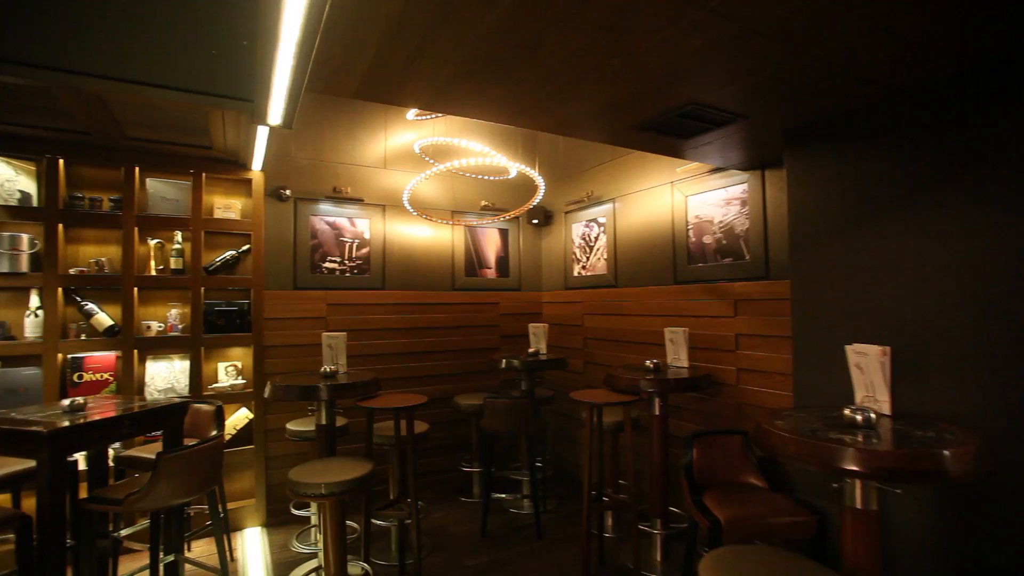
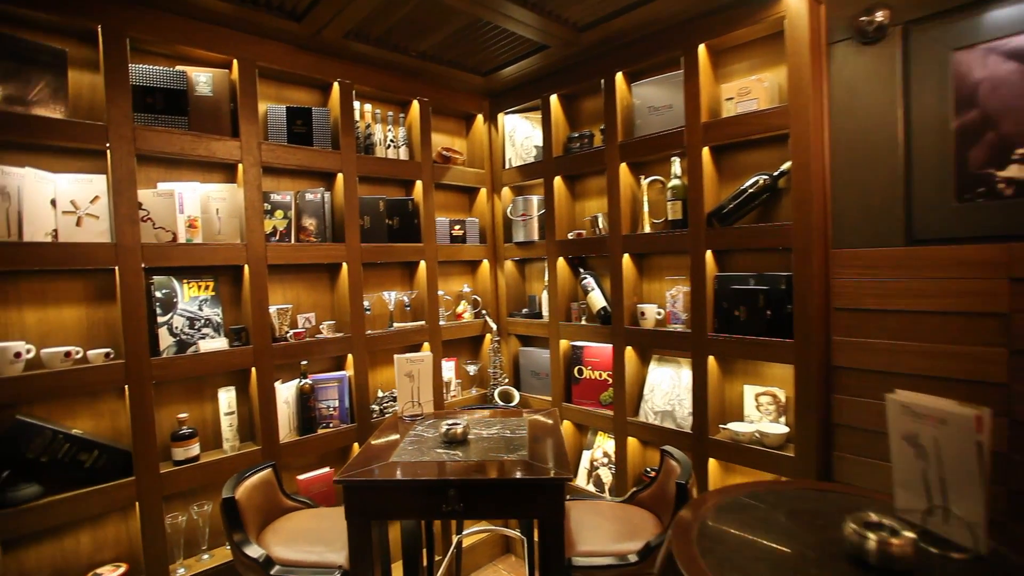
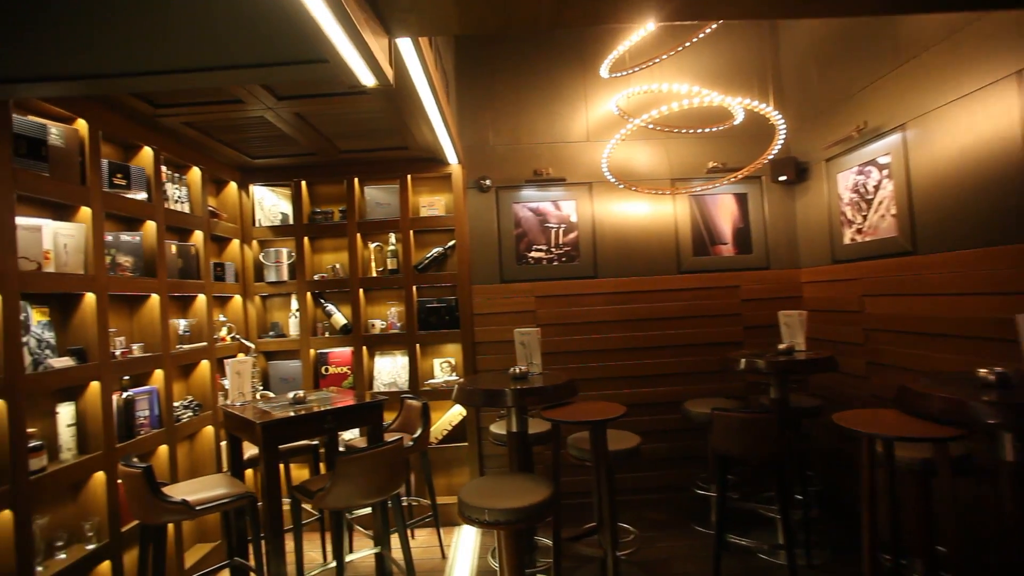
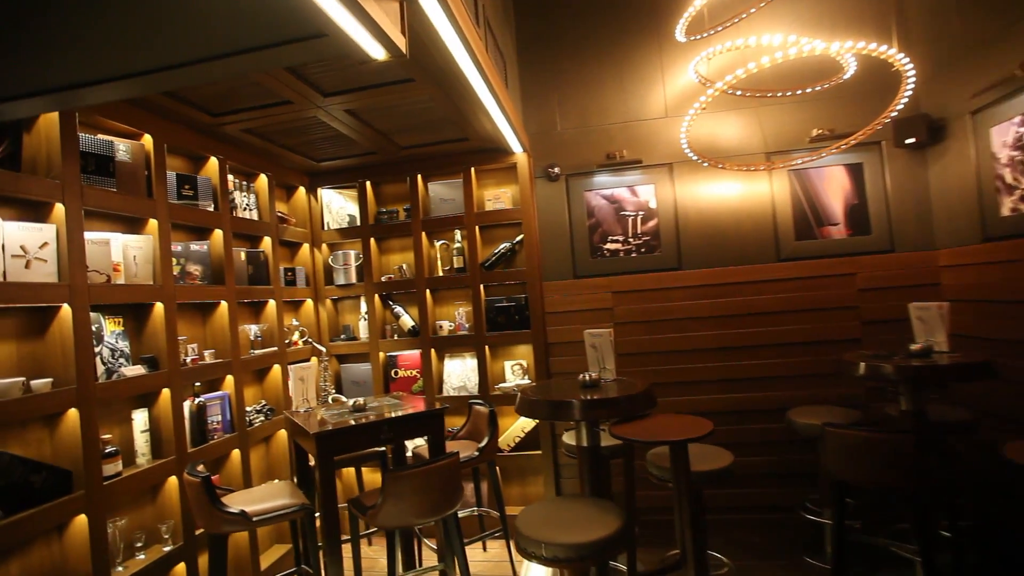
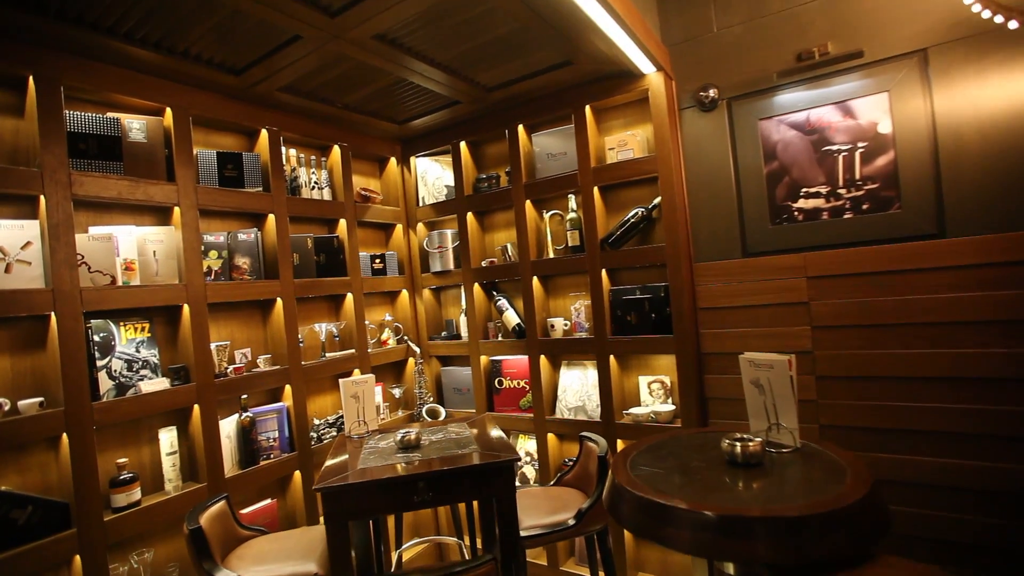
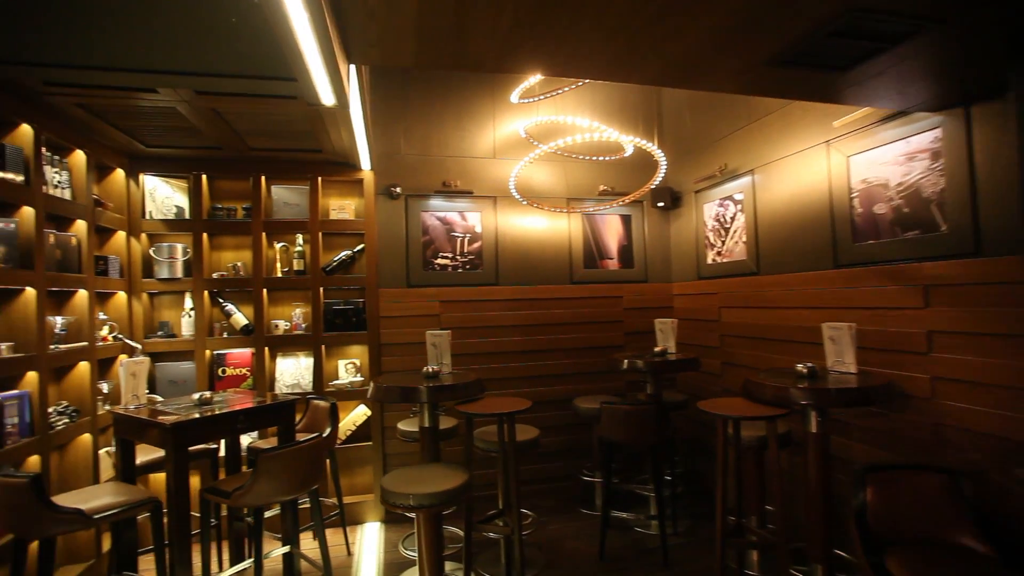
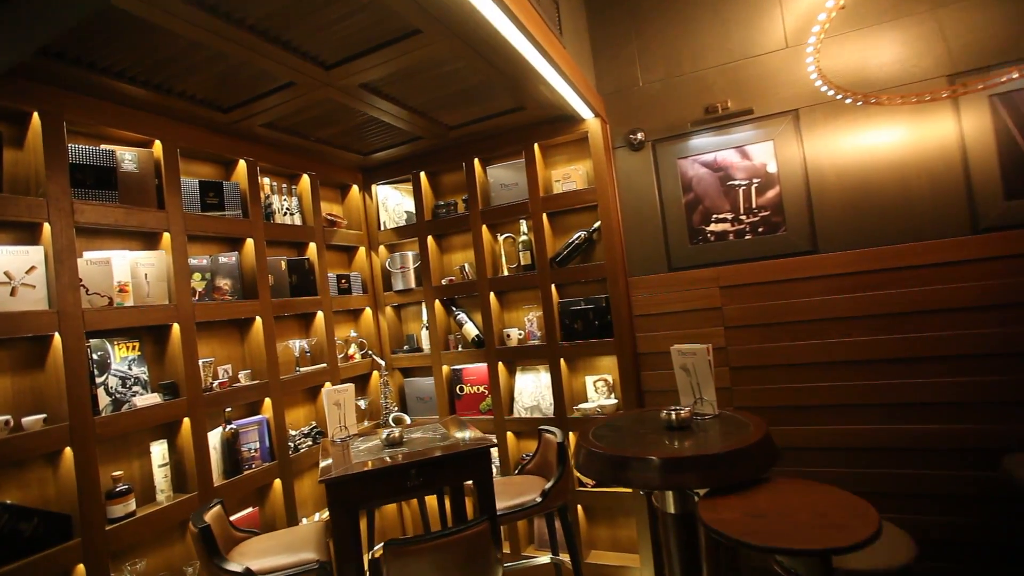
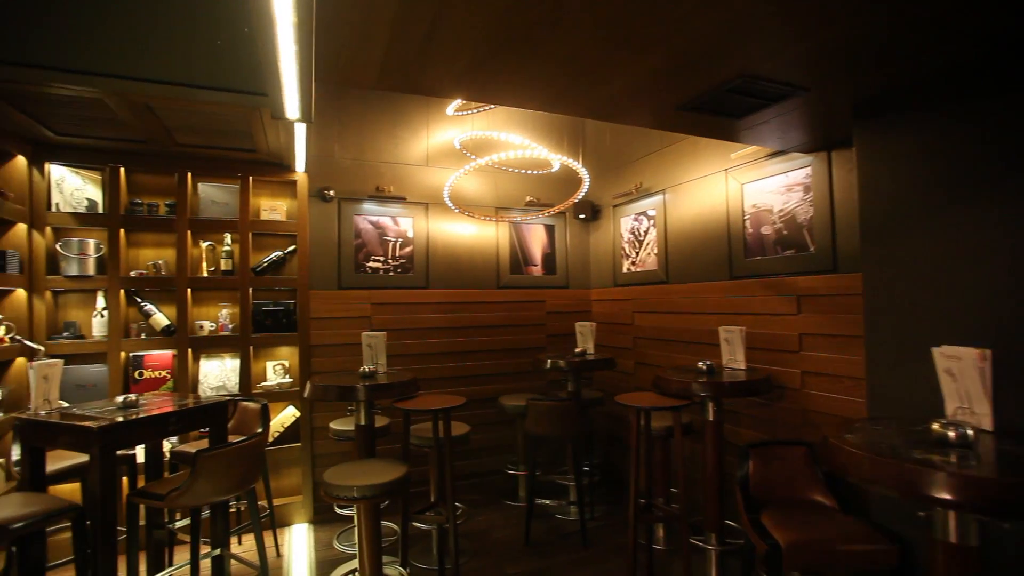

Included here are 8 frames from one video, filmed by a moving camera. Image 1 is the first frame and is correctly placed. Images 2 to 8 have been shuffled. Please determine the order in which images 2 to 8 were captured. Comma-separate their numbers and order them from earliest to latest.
8, 6, 3, 4, 7, 5, 2
